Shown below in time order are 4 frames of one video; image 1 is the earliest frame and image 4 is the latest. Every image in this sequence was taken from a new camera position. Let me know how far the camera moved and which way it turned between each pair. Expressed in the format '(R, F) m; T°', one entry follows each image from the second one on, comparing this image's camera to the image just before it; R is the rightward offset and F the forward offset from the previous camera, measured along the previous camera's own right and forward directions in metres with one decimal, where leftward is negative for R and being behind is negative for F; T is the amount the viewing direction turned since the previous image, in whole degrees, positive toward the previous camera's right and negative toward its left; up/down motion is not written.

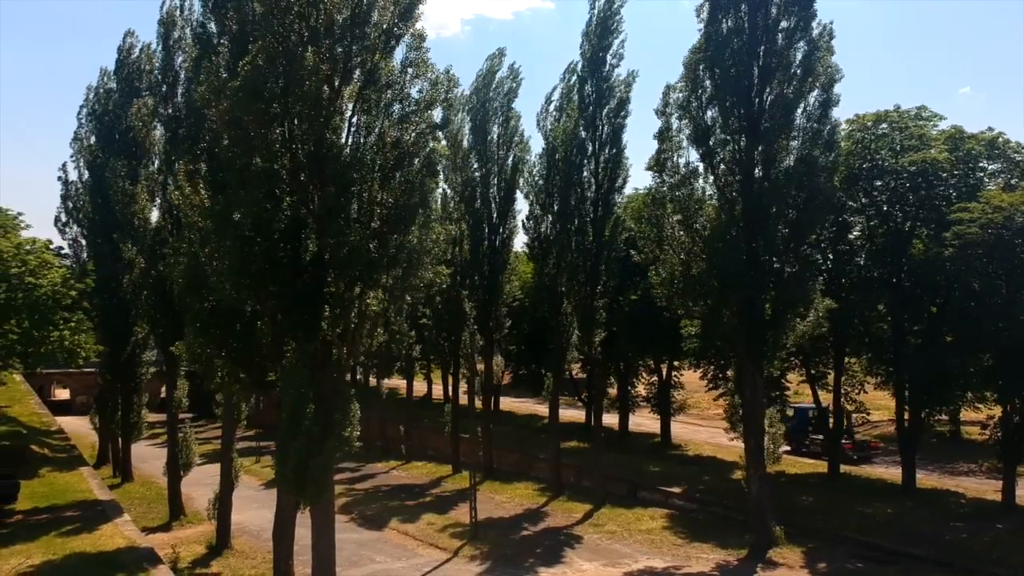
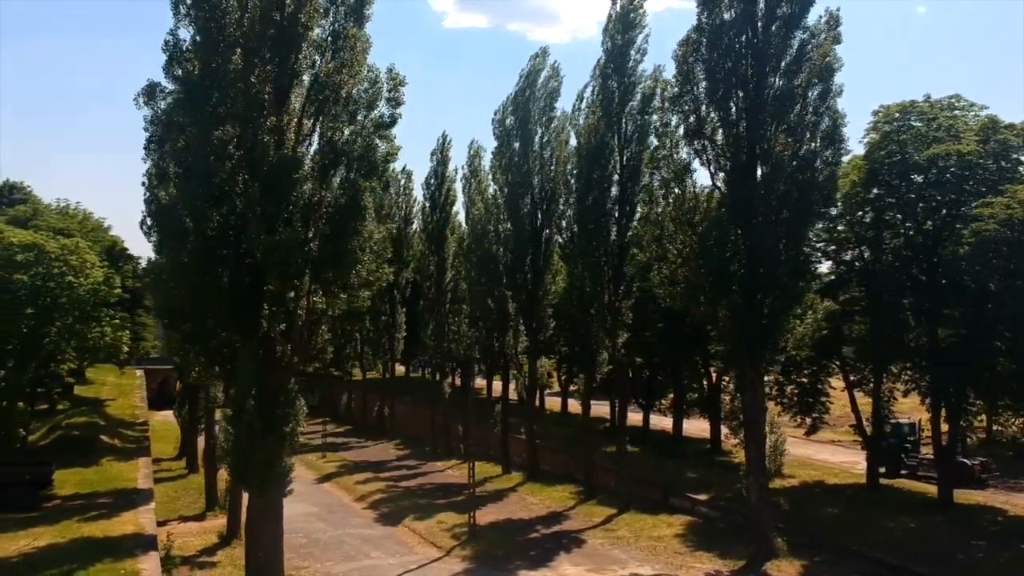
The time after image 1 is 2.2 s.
(+2.2, +0.3) m; -7°
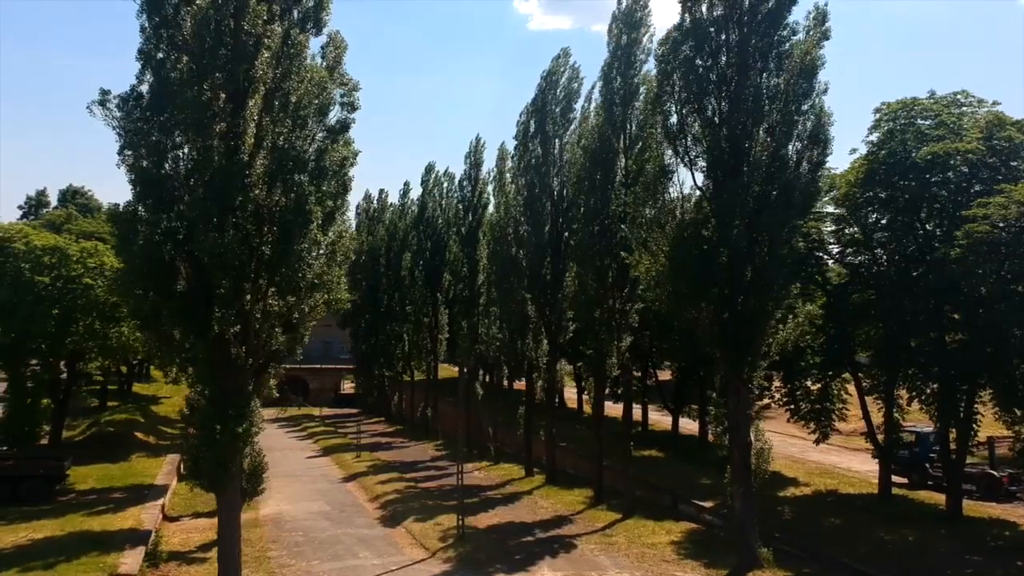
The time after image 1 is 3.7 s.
(+1.6, +0.1) m; -4°
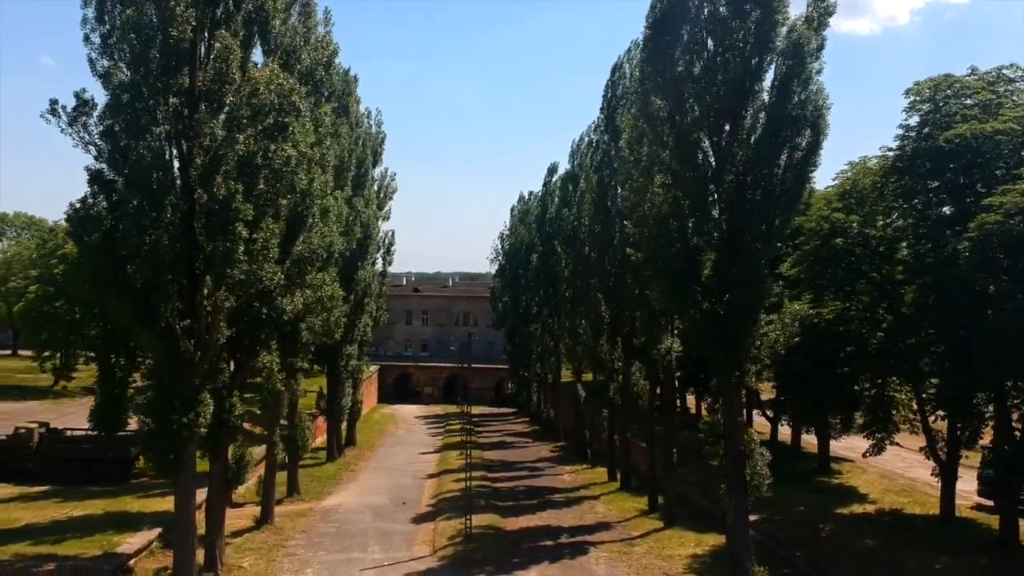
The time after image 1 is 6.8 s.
(+3.3, +0.5) m; -11°
